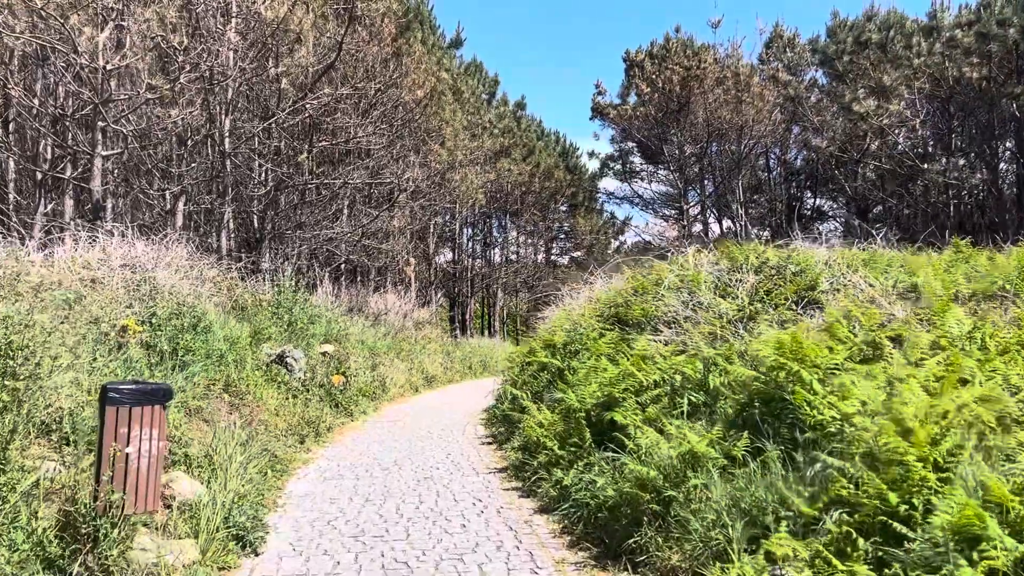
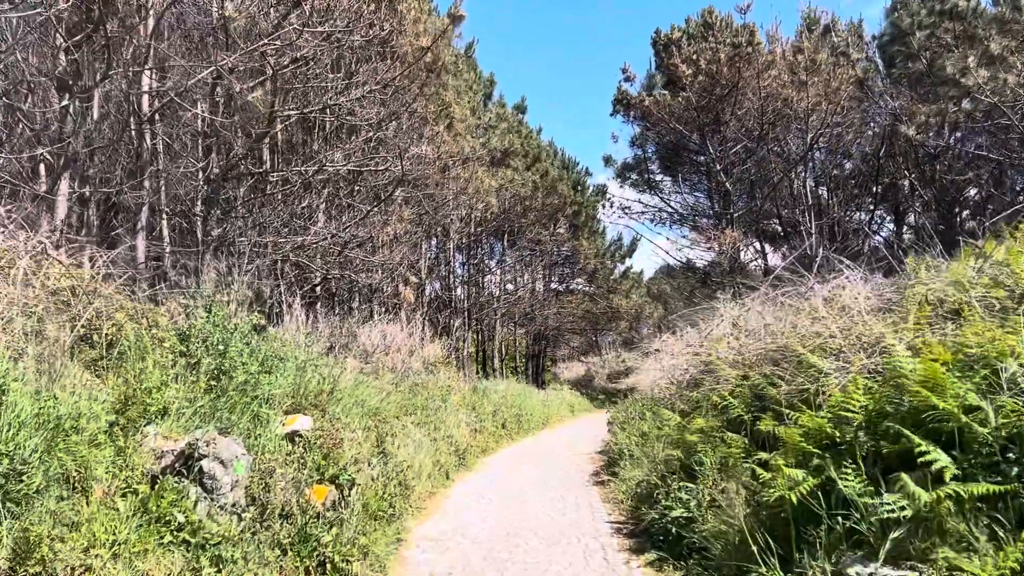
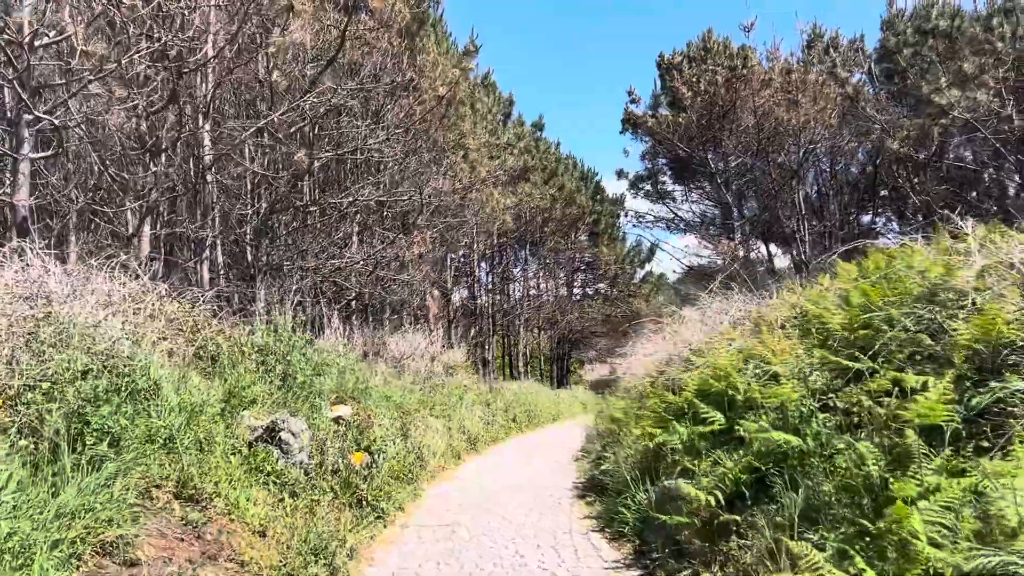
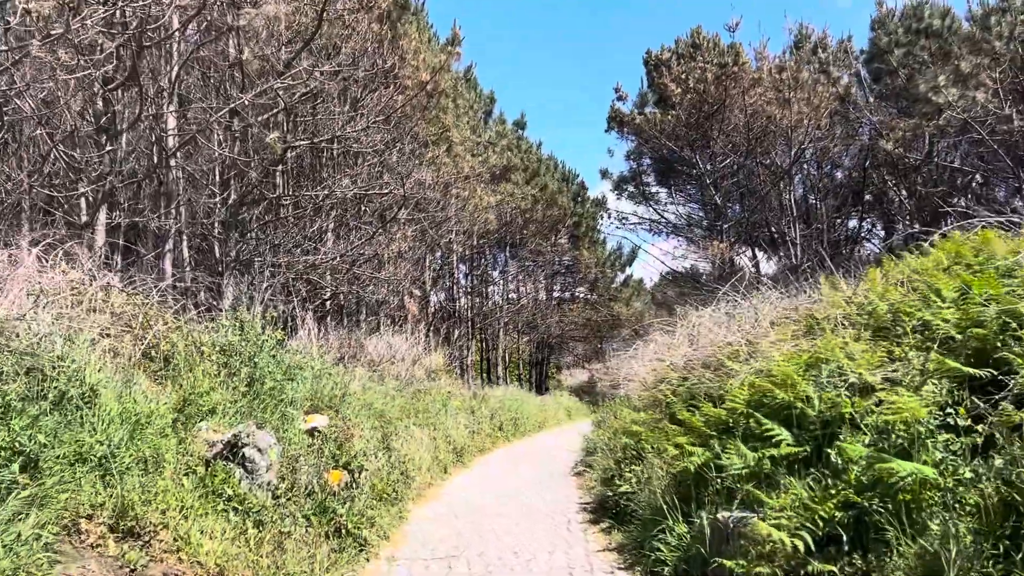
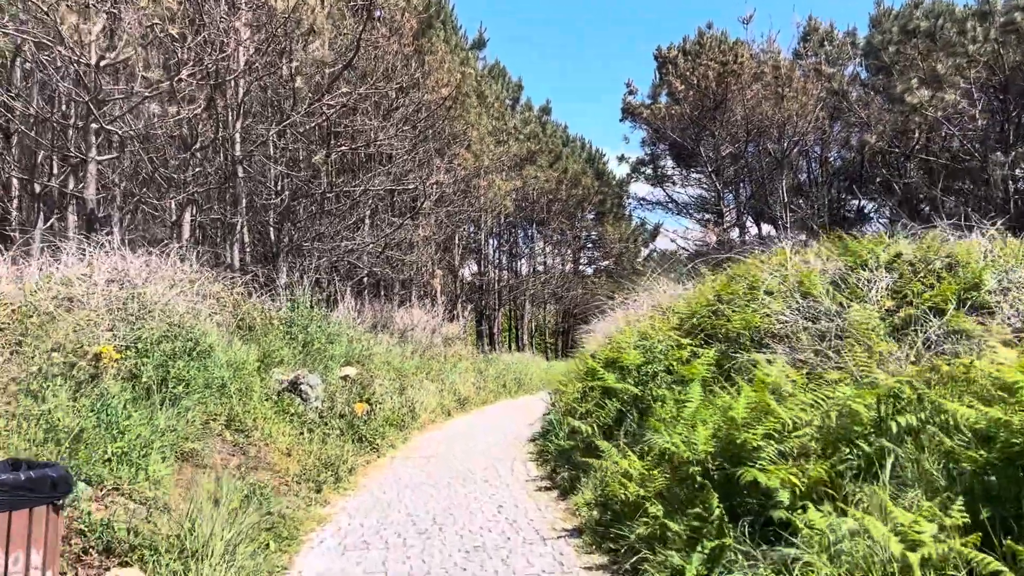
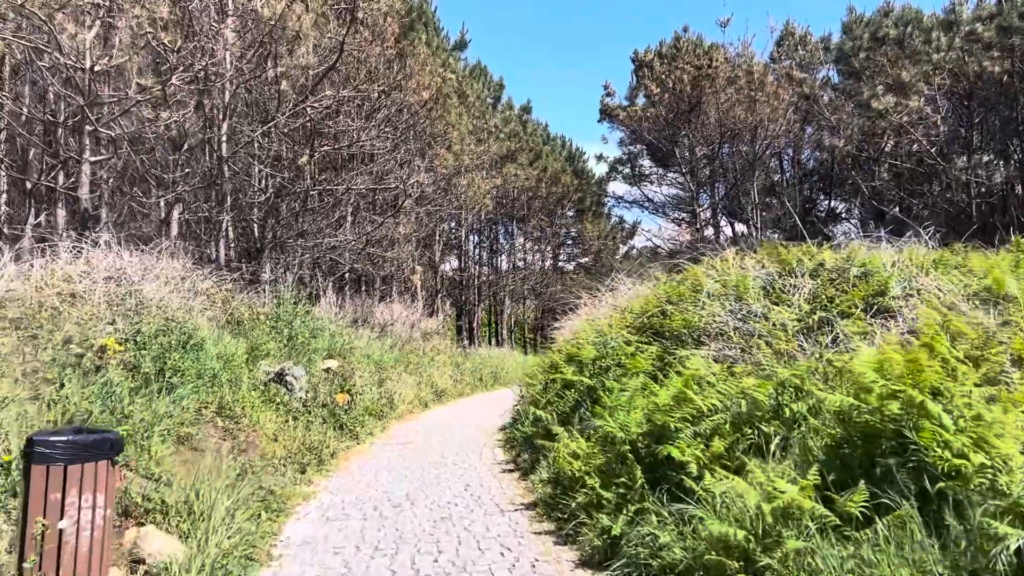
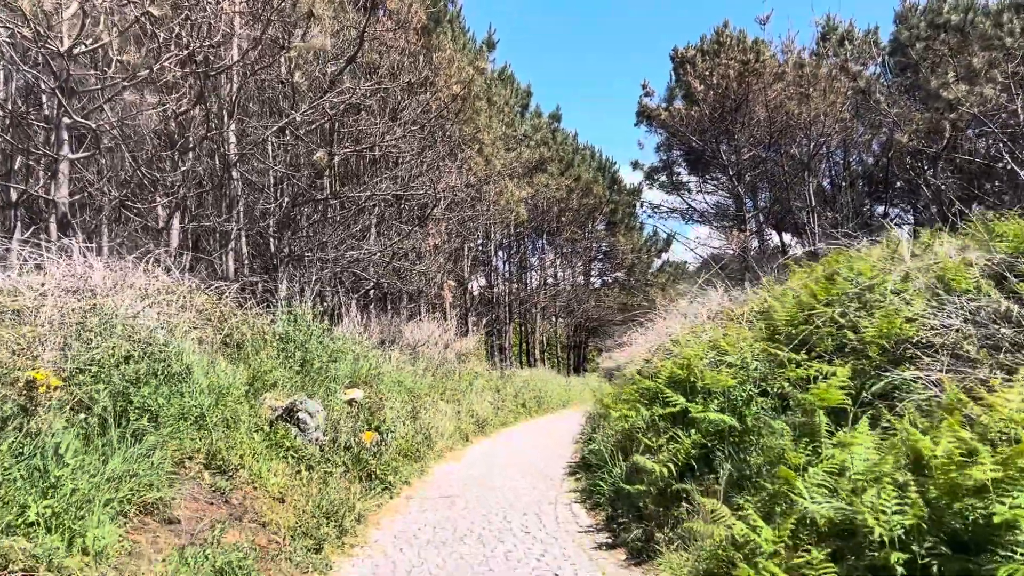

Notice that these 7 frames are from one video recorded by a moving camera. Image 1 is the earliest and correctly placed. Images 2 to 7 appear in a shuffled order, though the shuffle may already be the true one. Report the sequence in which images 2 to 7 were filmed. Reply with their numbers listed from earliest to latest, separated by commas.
6, 5, 7, 3, 4, 2
